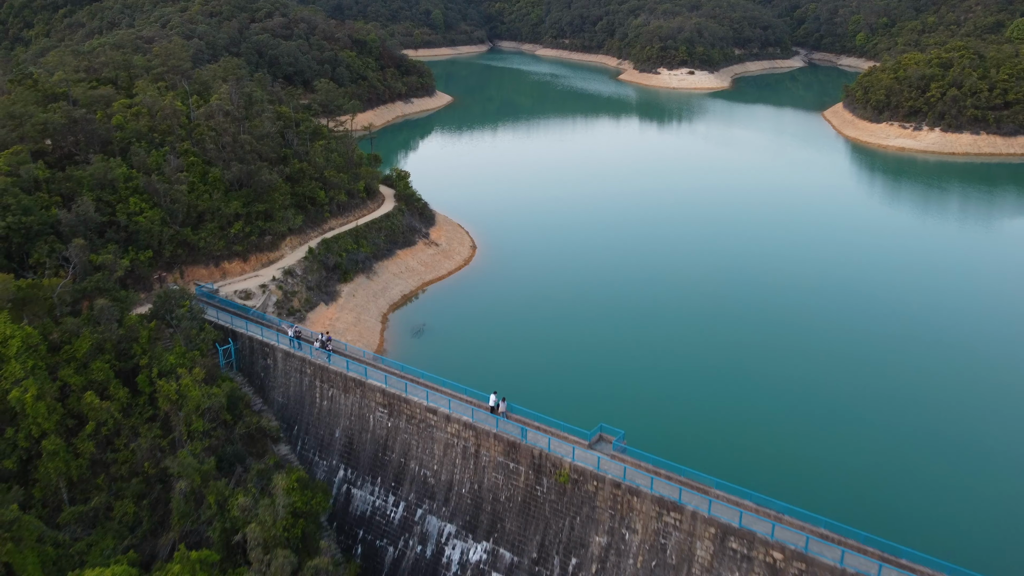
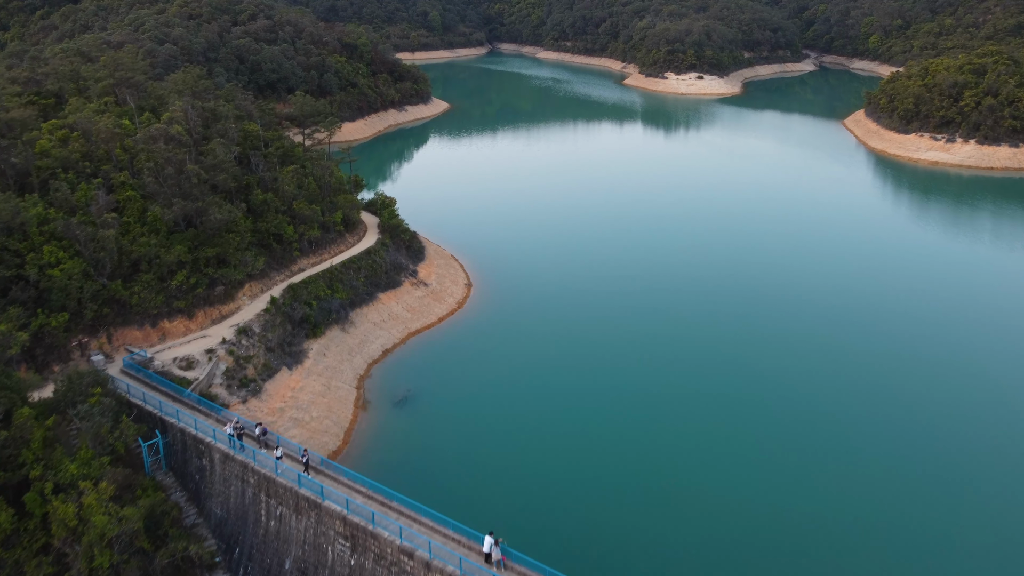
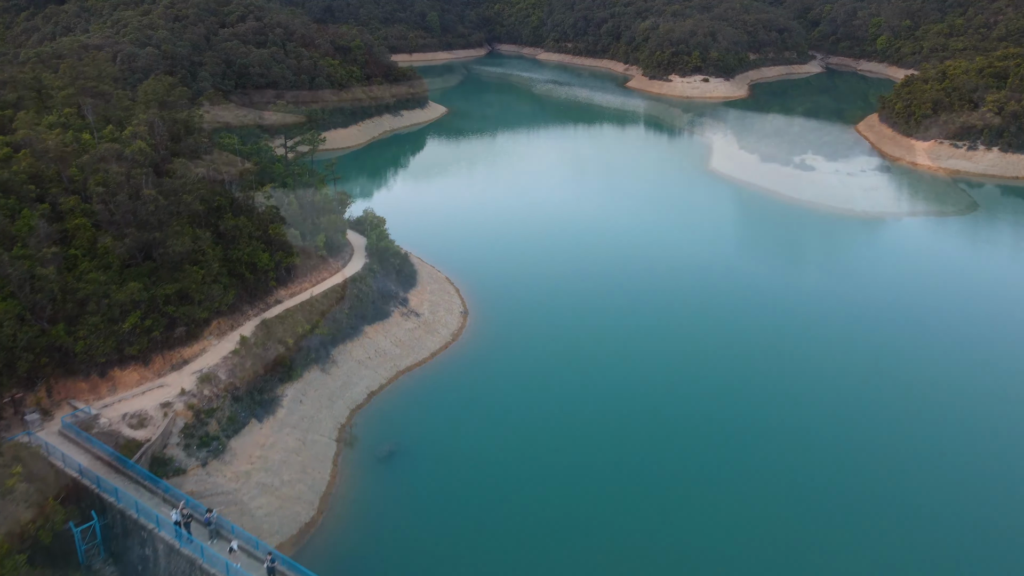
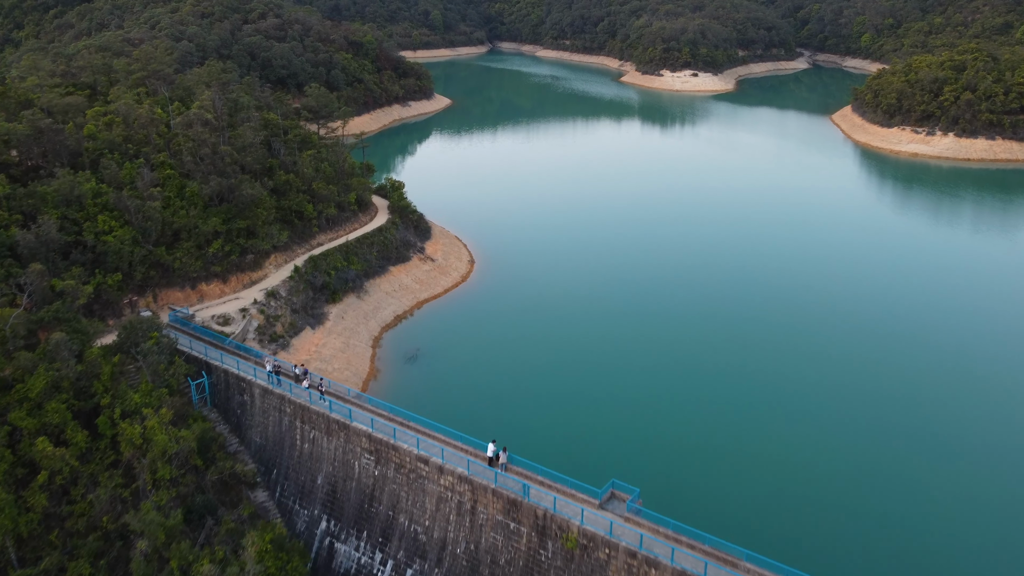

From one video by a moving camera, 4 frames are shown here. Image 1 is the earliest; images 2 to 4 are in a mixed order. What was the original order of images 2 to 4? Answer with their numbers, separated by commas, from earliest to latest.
4, 2, 3
